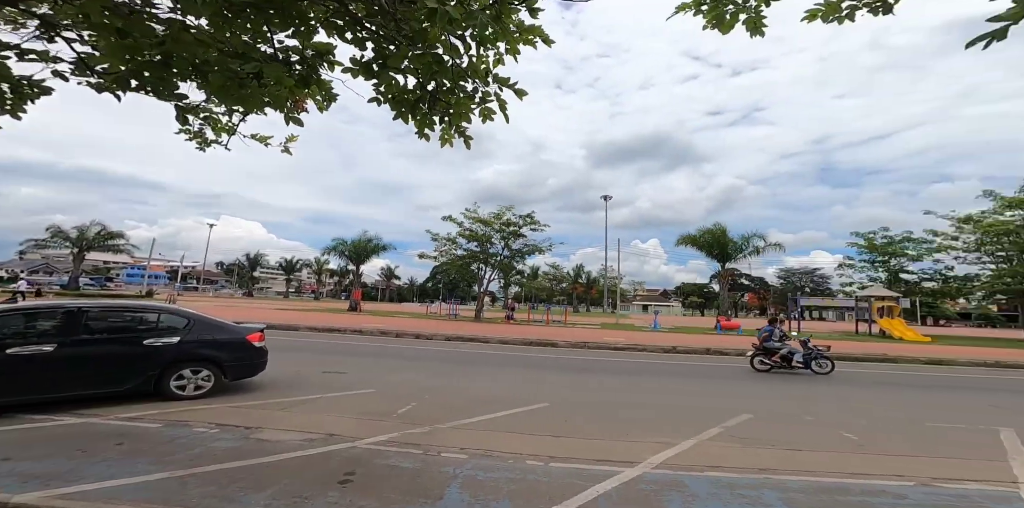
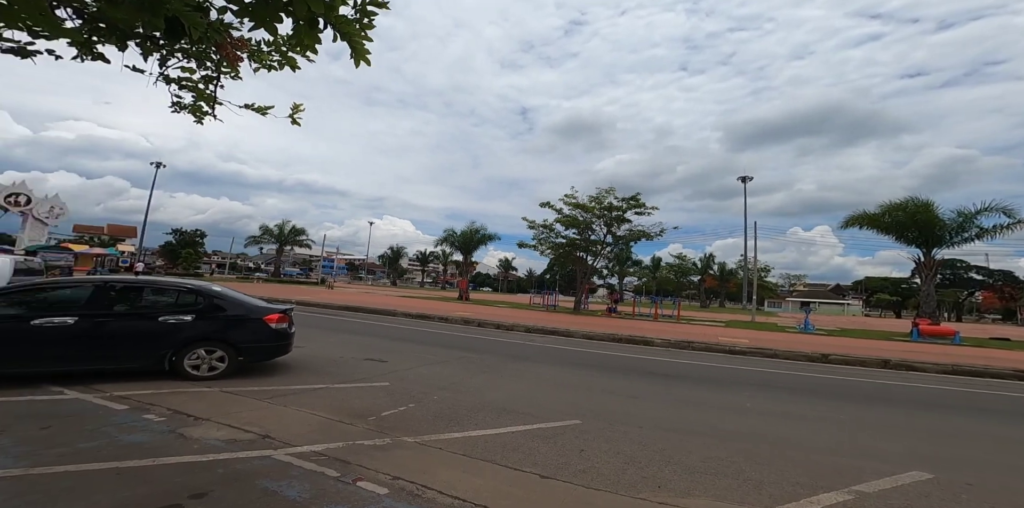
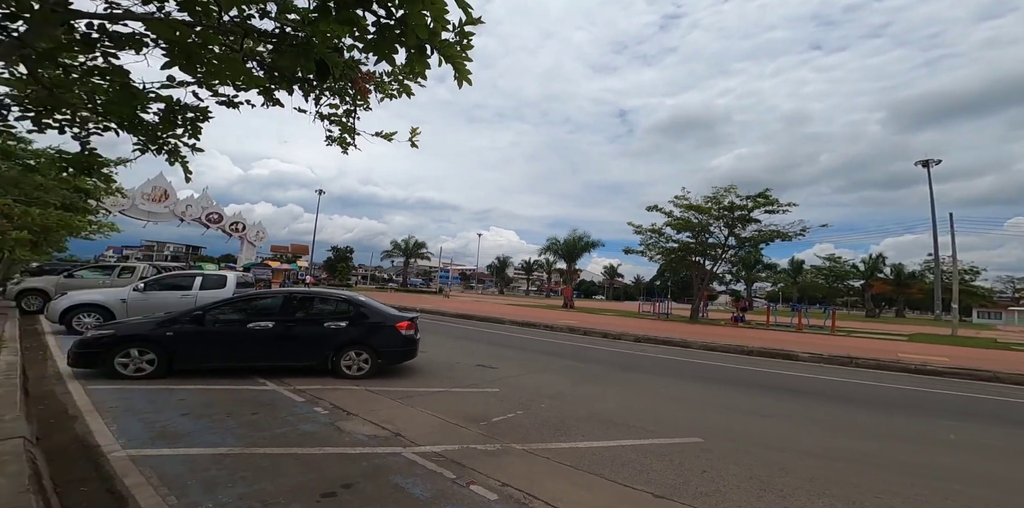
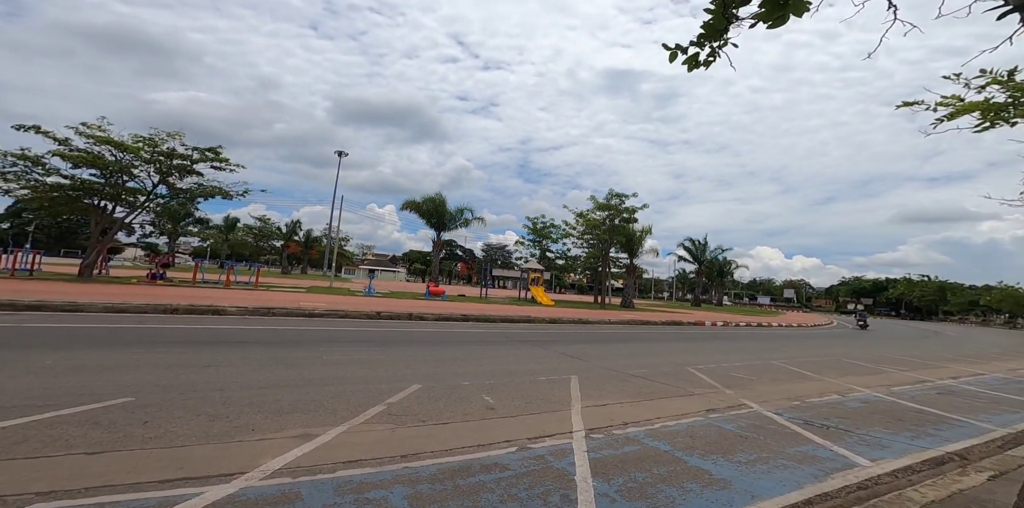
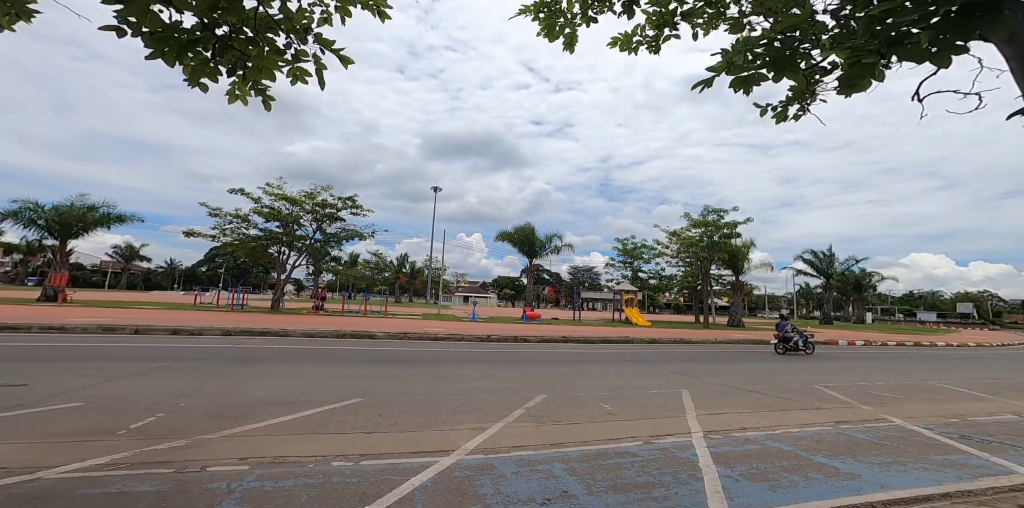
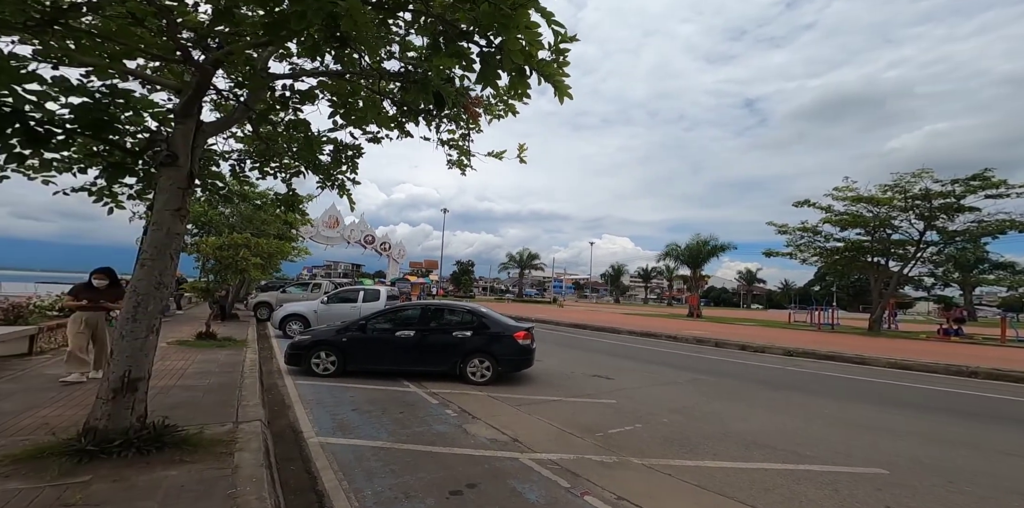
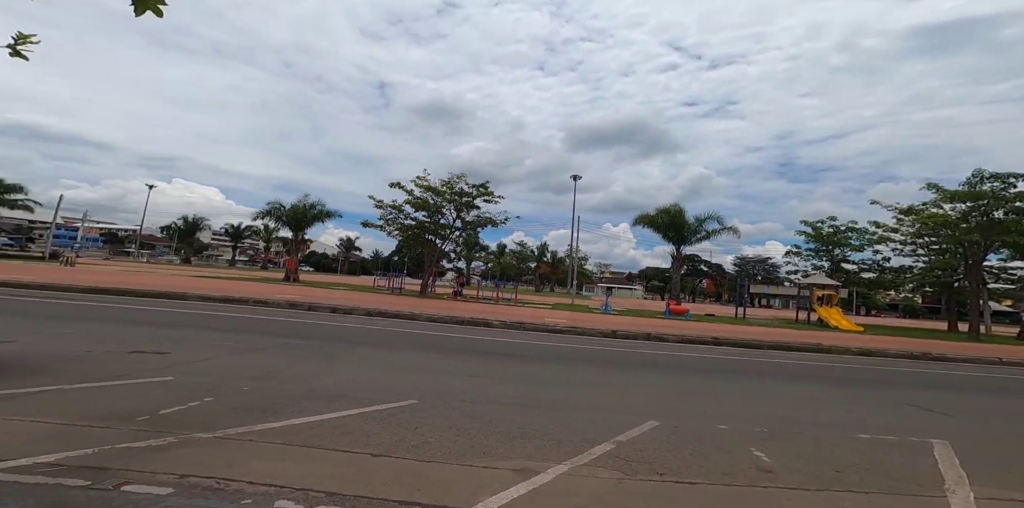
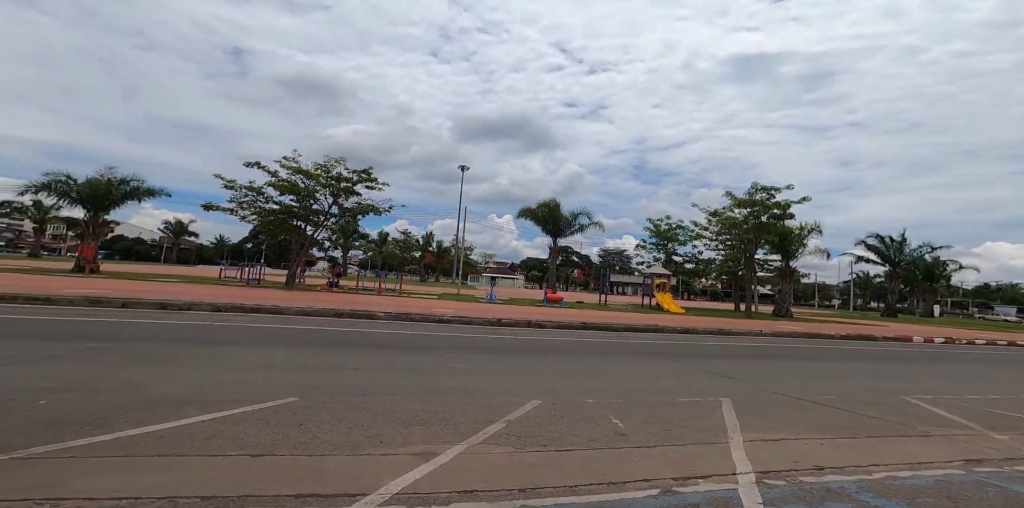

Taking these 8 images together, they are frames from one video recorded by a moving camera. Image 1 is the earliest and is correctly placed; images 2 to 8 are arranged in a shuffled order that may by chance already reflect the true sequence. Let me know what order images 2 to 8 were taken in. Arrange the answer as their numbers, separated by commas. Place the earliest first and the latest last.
5, 4, 8, 7, 2, 3, 6
